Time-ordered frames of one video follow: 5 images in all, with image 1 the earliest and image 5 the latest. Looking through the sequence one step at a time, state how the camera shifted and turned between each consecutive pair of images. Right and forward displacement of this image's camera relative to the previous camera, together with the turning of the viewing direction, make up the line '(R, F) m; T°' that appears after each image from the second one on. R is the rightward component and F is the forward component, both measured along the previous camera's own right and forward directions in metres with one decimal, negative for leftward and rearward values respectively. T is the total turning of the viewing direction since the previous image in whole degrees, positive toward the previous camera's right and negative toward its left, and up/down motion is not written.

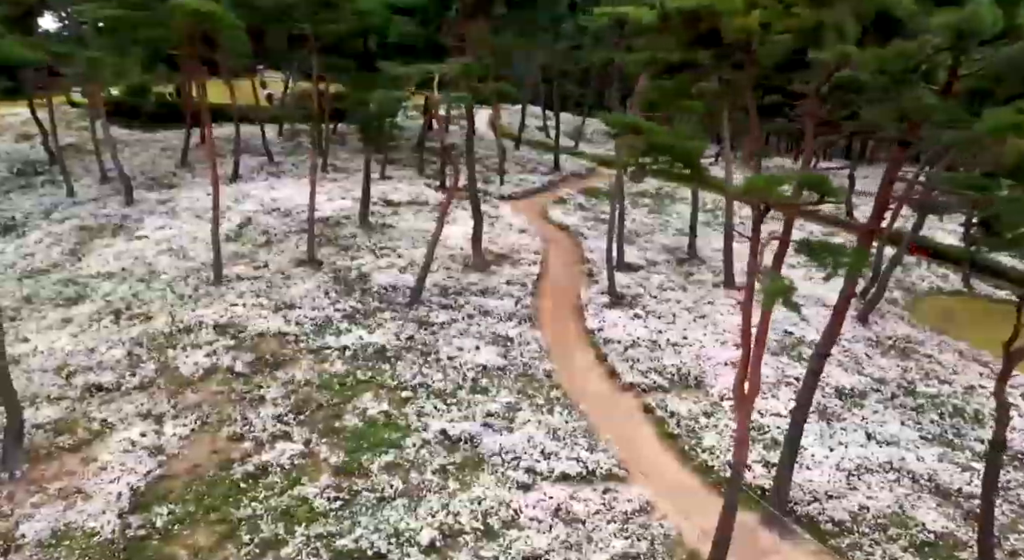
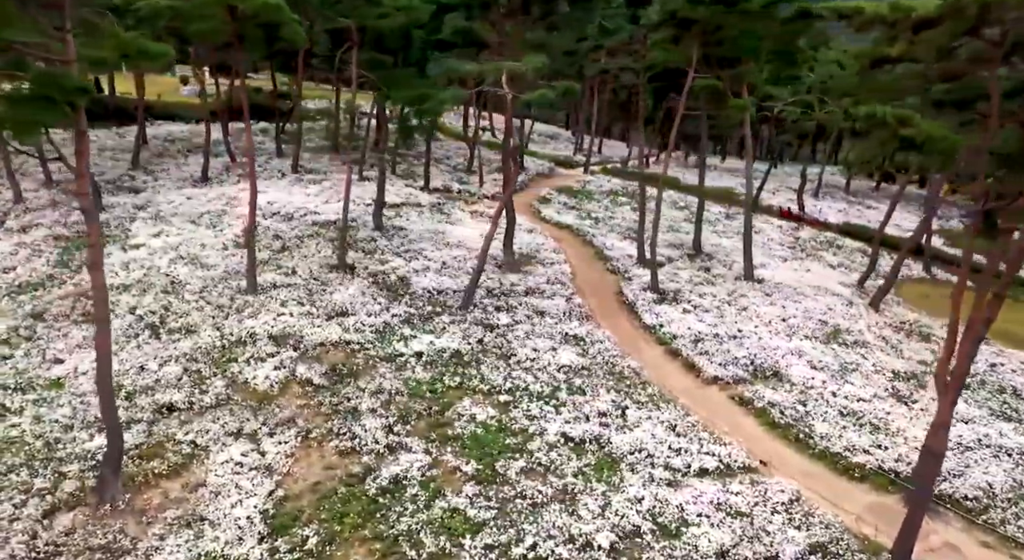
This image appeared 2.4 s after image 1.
(-4.4, +0.5) m; +7°
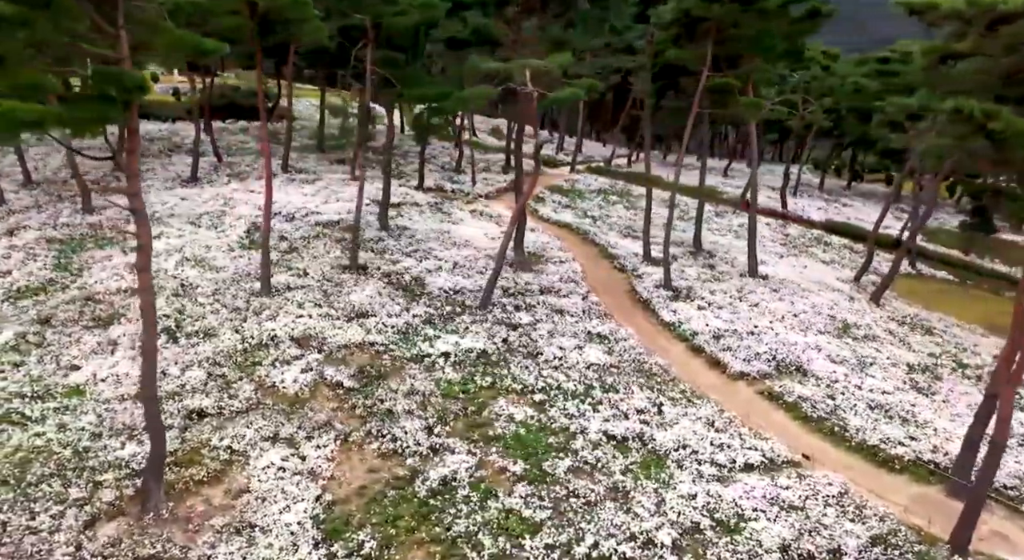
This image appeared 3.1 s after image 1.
(-1.5, +0.1) m; +2°
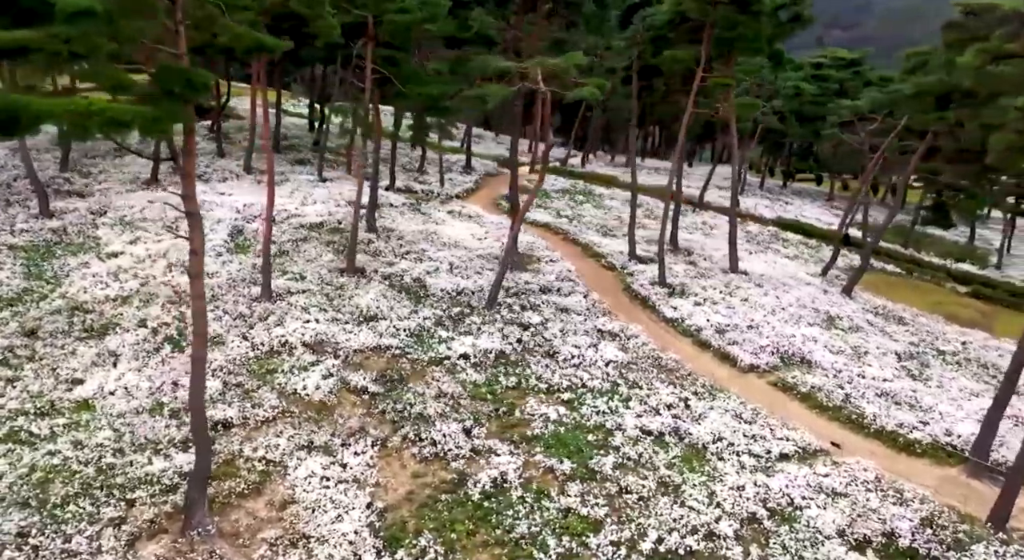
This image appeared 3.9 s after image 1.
(-2.1, +0.1) m; +5°
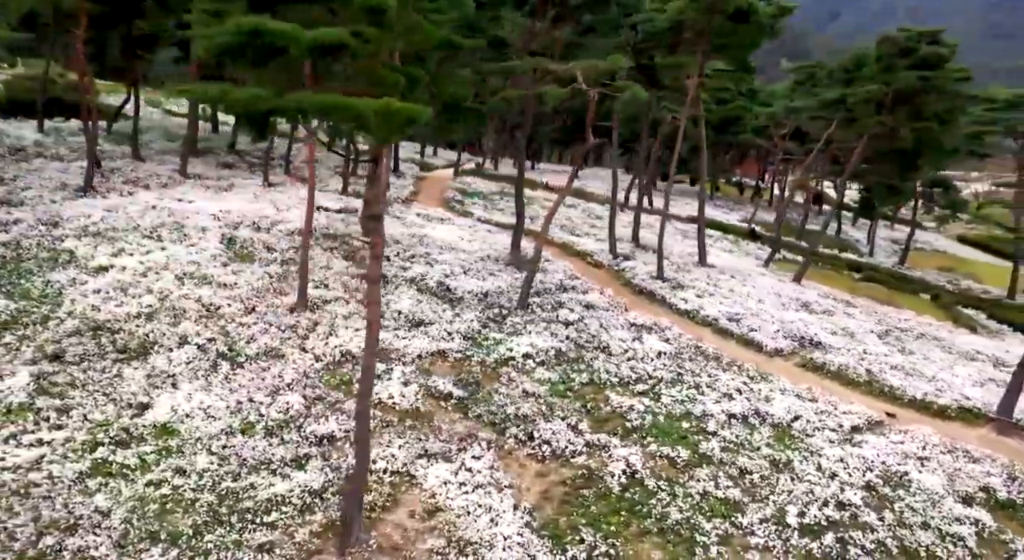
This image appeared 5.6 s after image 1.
(-4.9, 0.0) m; +10°
